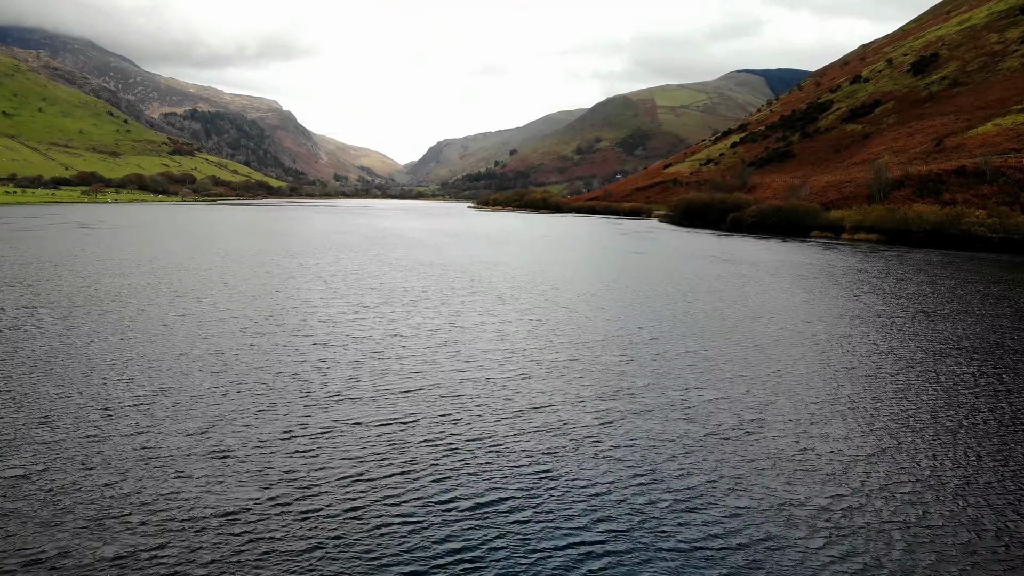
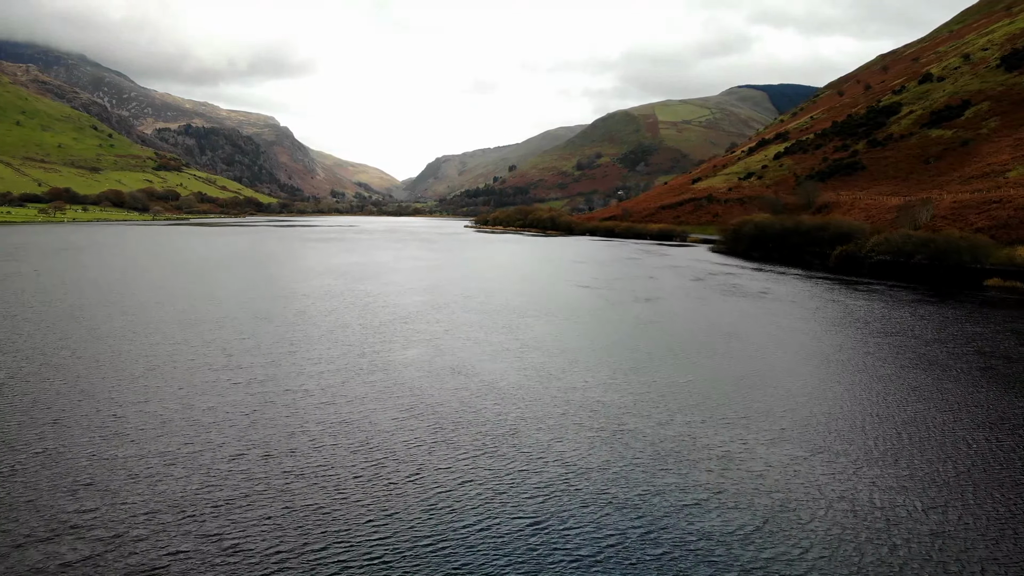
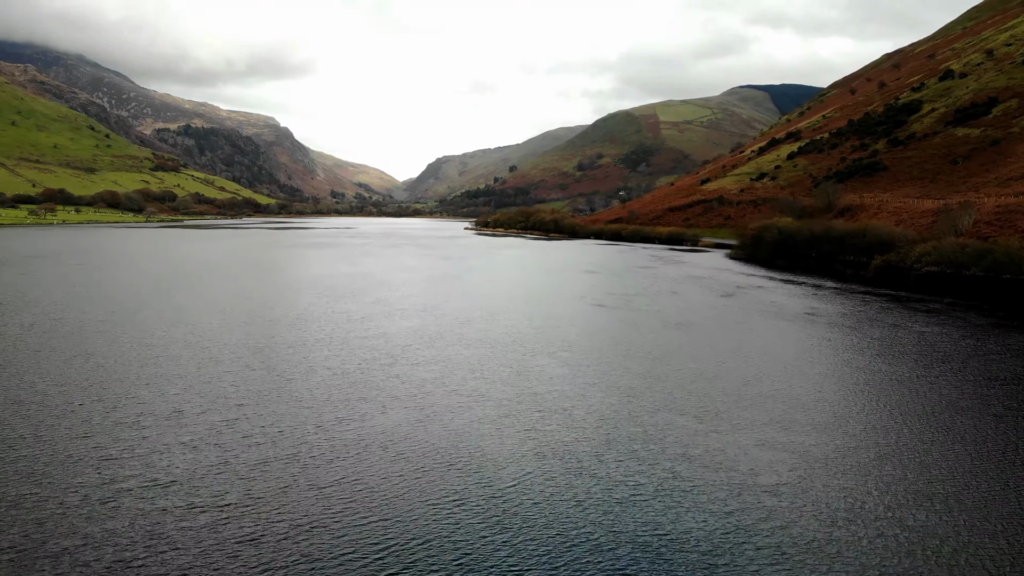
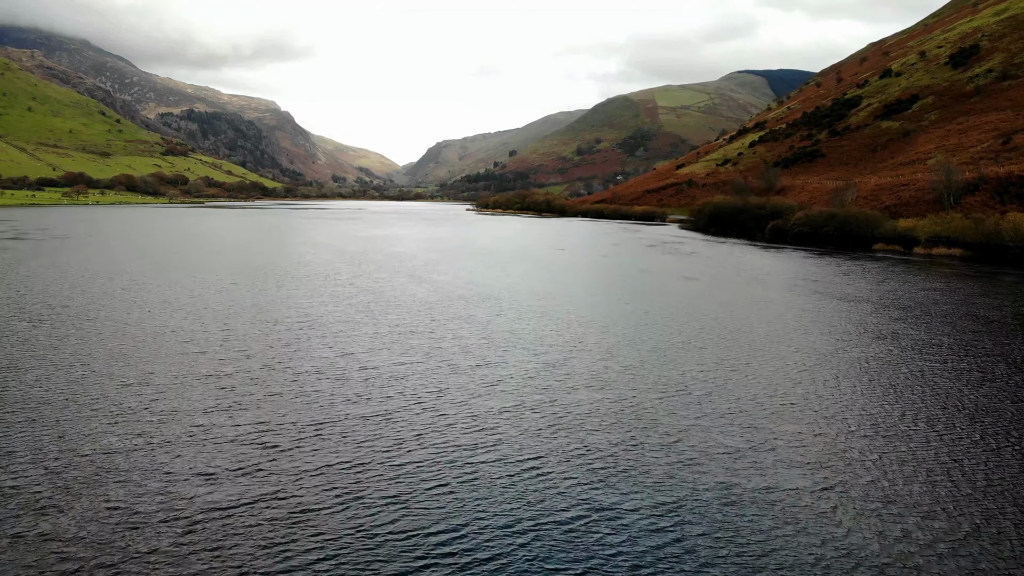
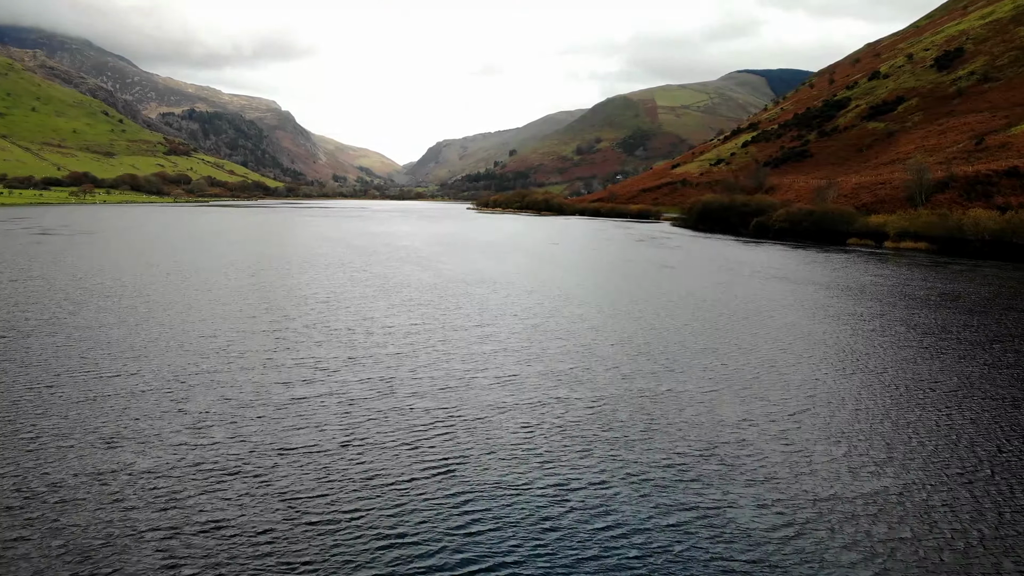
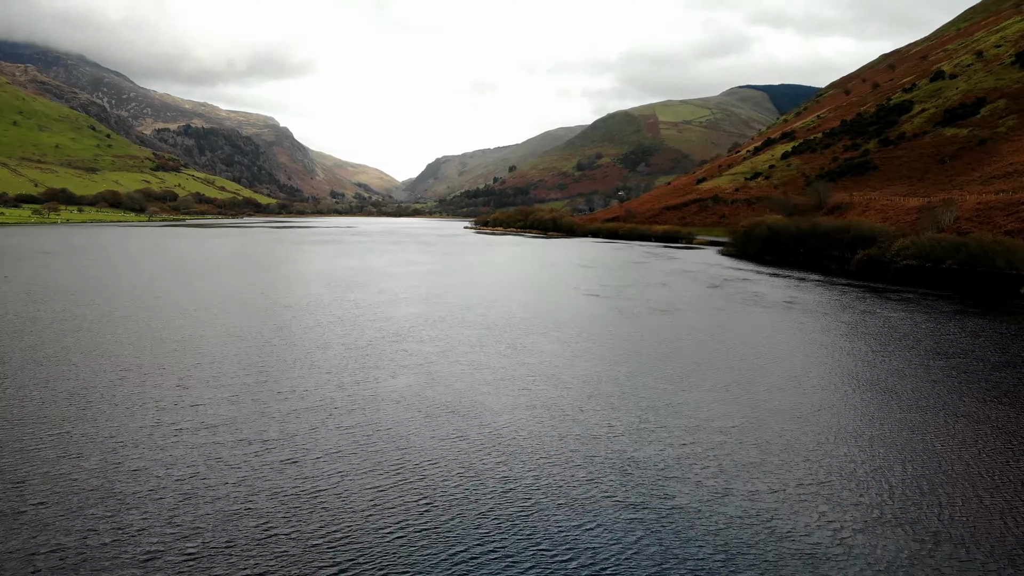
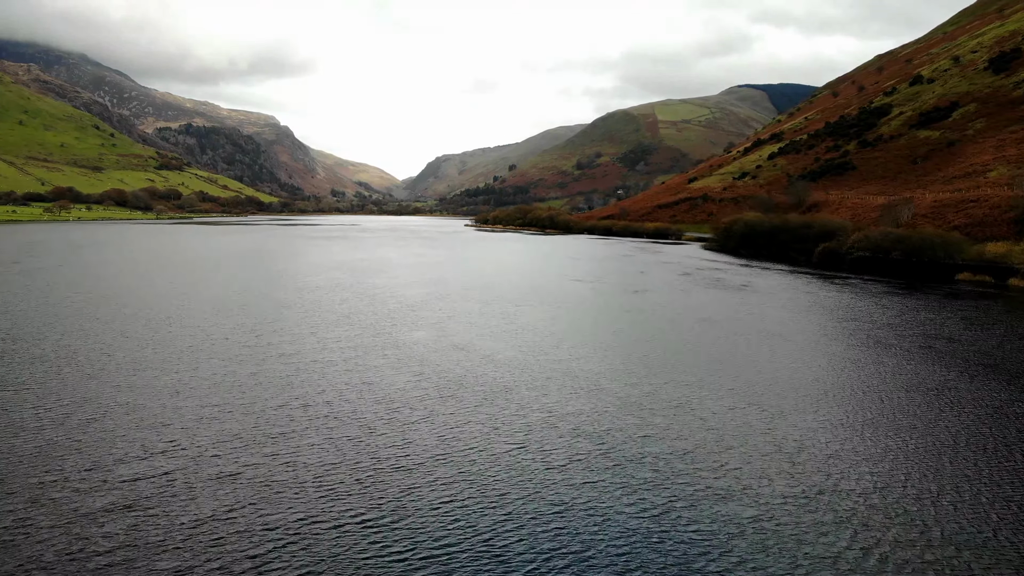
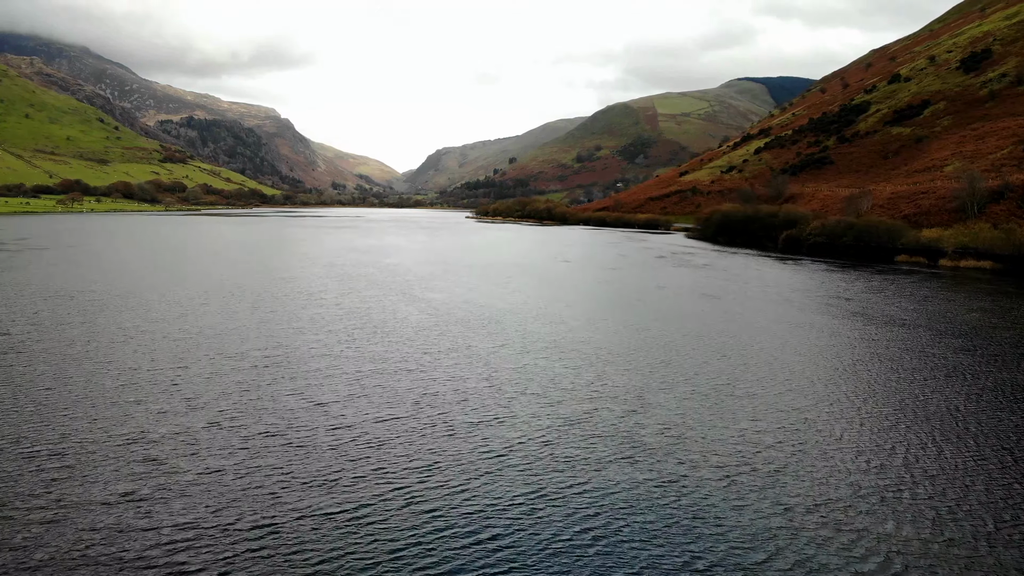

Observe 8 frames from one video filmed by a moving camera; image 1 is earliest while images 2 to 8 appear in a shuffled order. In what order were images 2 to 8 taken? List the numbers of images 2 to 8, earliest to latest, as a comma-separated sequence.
5, 4, 8, 7, 2, 6, 3
